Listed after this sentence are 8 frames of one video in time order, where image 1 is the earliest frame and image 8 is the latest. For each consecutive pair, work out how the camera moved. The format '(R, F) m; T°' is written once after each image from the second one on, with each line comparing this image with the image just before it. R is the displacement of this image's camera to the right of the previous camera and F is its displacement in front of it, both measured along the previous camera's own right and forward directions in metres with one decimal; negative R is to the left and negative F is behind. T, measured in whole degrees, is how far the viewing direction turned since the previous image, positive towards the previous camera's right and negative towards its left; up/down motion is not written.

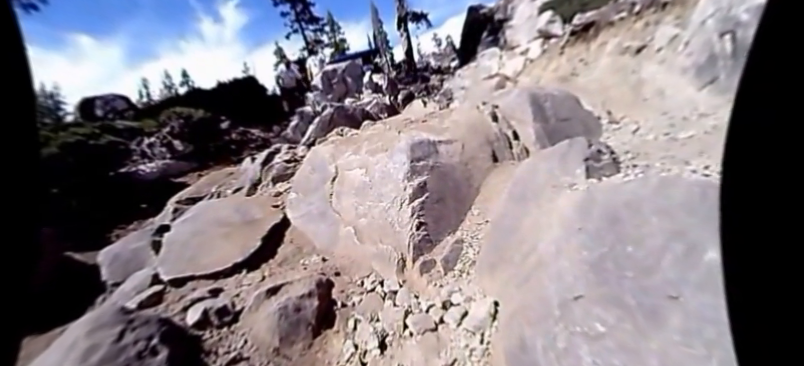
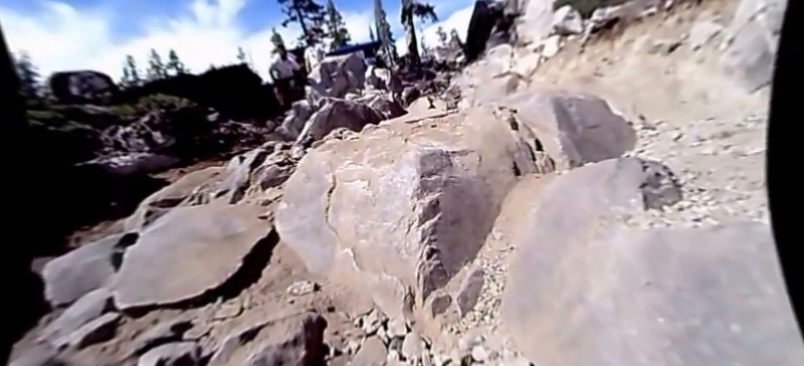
(-0.1, +0.4) m; +1°
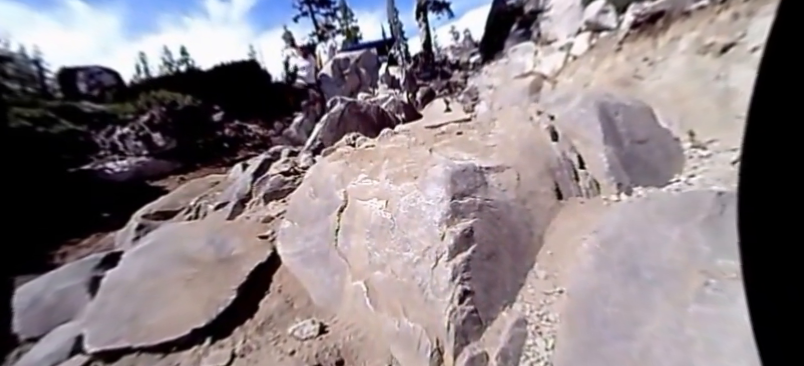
(-0.2, +0.4) m; -2°
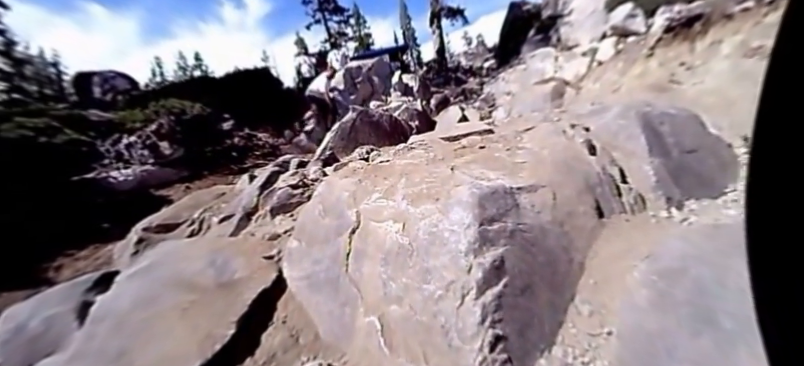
(-0.1, +0.2) m; -2°
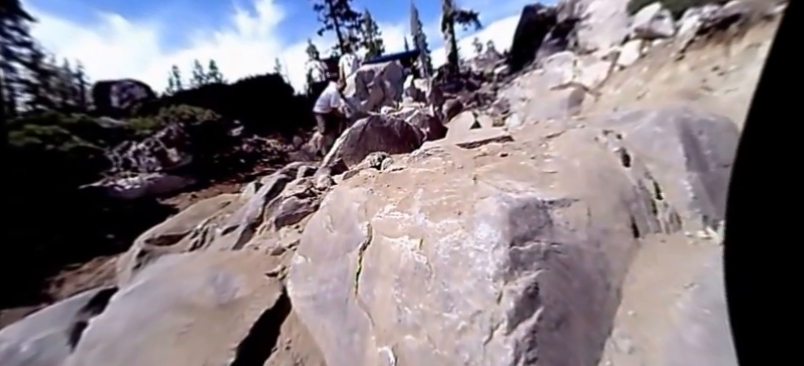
(-0.1, +0.2) m; -2°
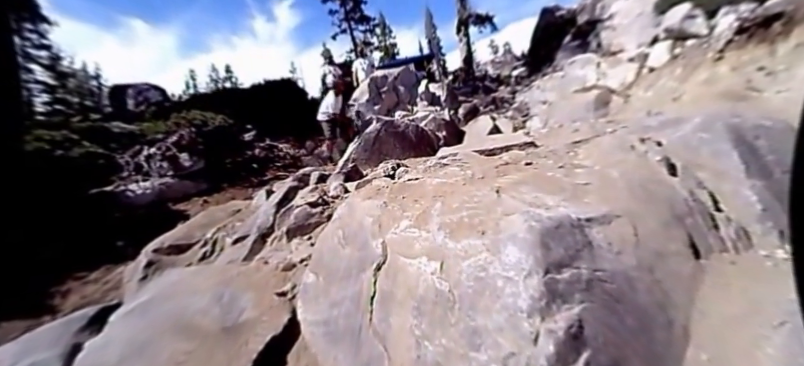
(-0.1, +0.2) m; -2°
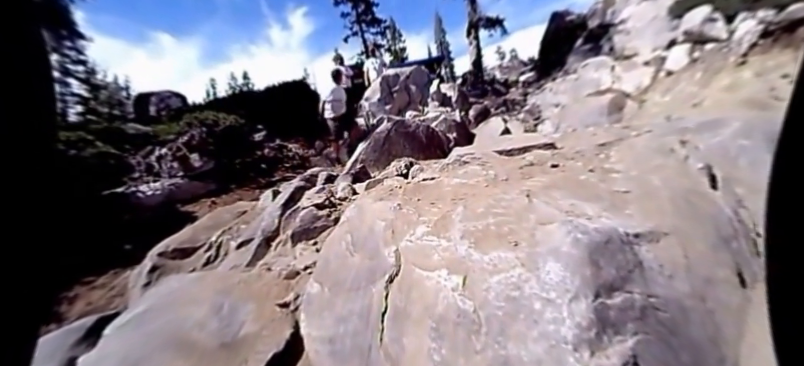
(0.0, +0.2) m; -2°
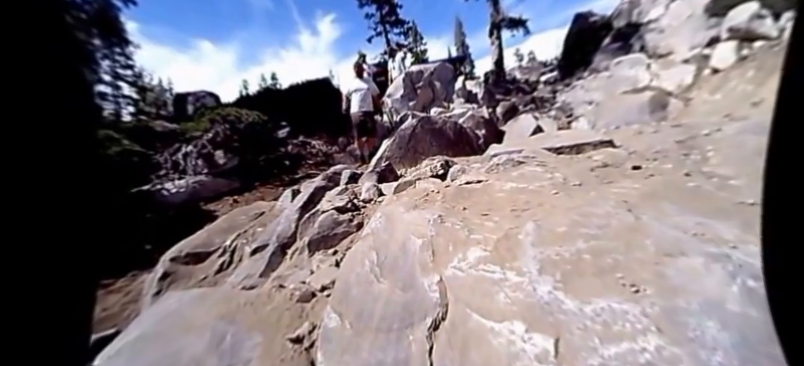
(-0.1, +0.5) m; -5°
